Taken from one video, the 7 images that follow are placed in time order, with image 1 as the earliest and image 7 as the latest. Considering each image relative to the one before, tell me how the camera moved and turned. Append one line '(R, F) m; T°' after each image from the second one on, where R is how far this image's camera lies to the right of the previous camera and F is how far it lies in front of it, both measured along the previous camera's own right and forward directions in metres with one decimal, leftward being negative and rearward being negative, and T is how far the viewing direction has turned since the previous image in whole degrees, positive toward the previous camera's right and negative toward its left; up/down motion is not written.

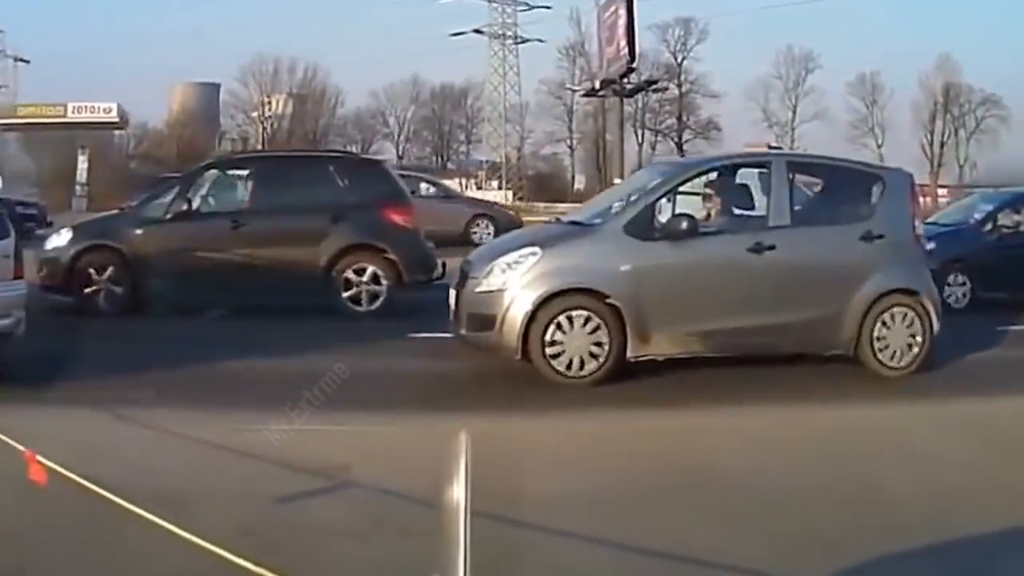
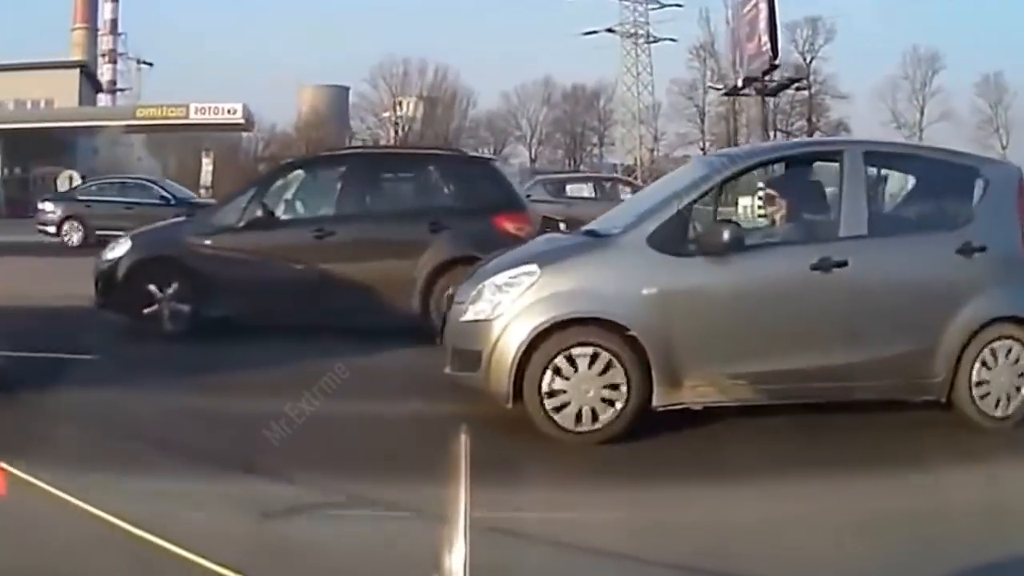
(+0.6, +1.7) m; -5°
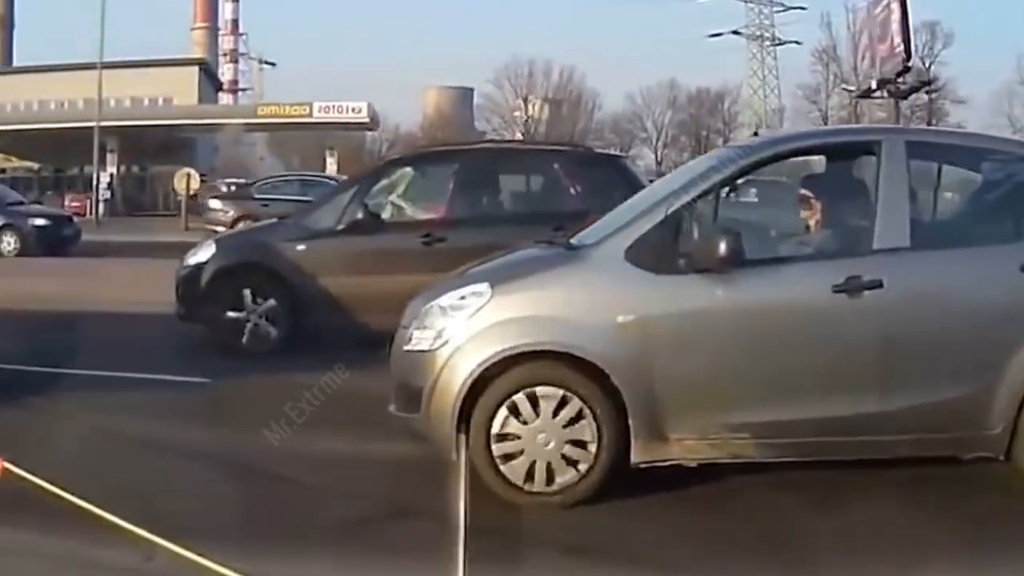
(+0.7, +1.2) m; -5°
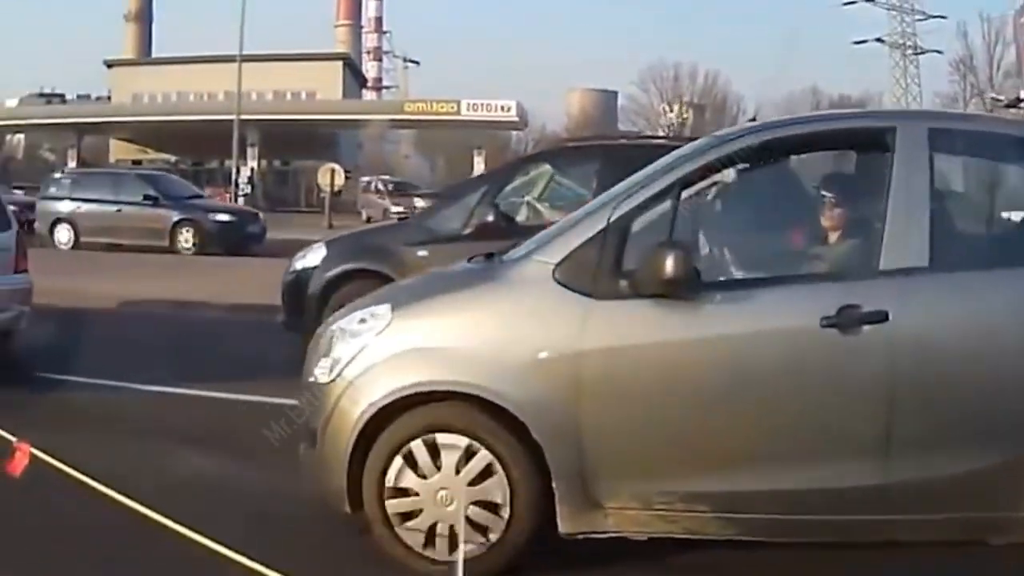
(+0.7, +1.1) m; -5°
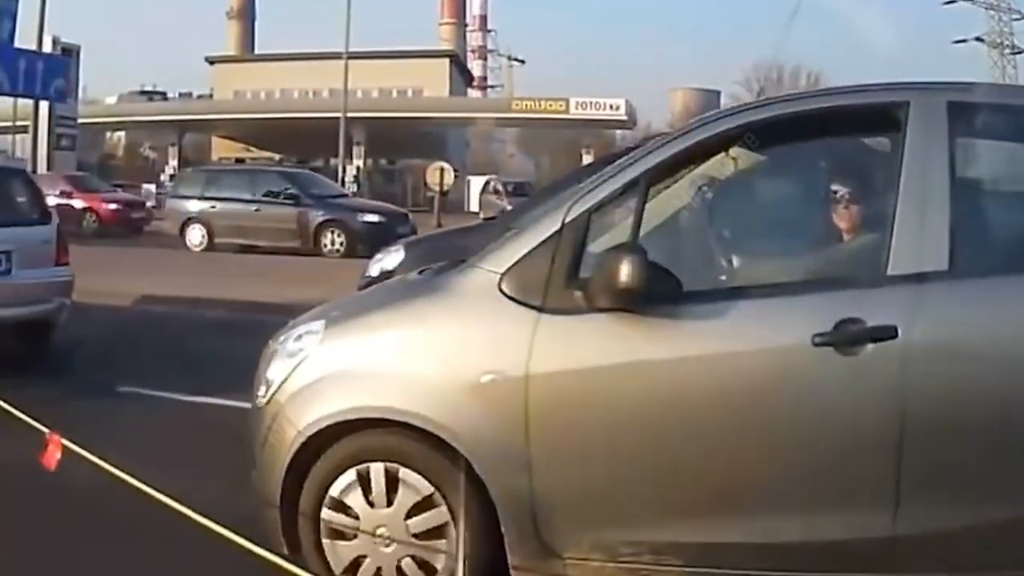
(+0.4, +0.5) m; -4°
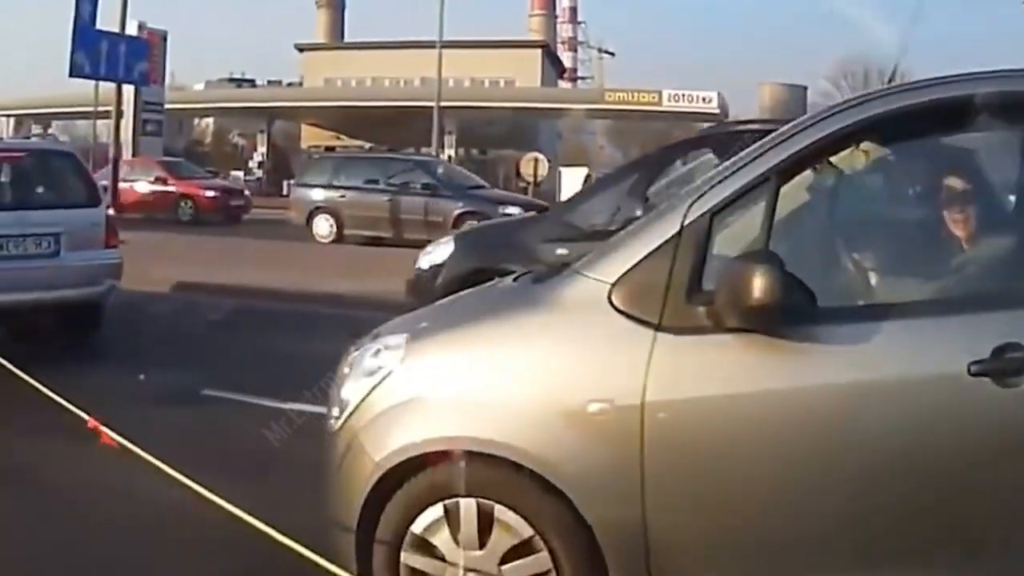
(-0.1, +0.5) m; -4°
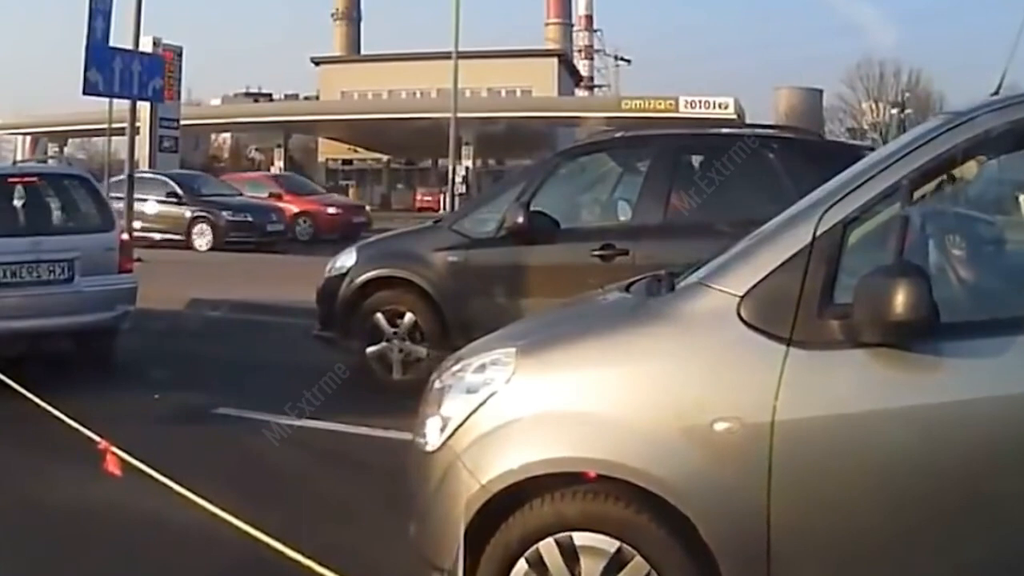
(-0.2, +0.1) m; -1°
